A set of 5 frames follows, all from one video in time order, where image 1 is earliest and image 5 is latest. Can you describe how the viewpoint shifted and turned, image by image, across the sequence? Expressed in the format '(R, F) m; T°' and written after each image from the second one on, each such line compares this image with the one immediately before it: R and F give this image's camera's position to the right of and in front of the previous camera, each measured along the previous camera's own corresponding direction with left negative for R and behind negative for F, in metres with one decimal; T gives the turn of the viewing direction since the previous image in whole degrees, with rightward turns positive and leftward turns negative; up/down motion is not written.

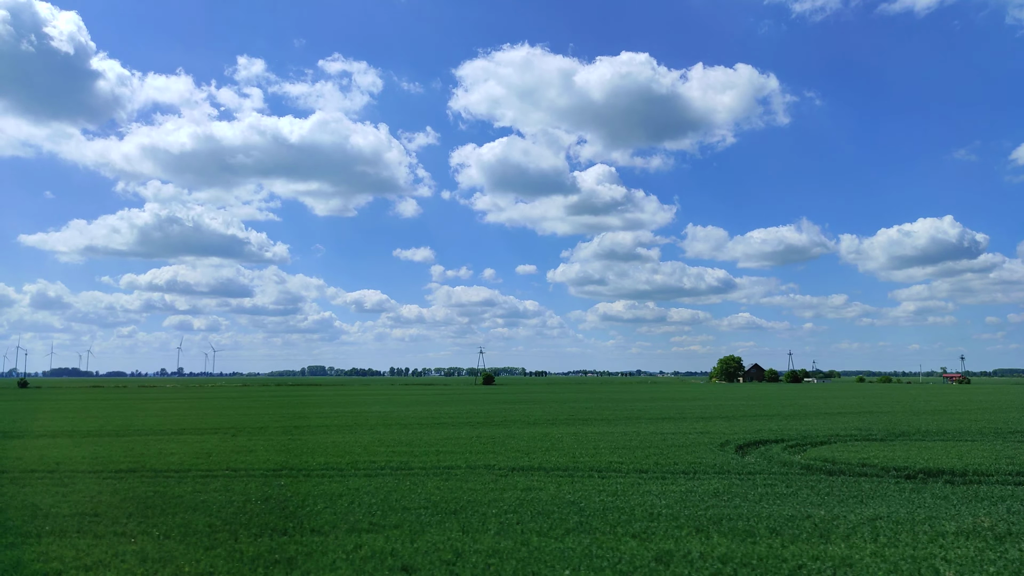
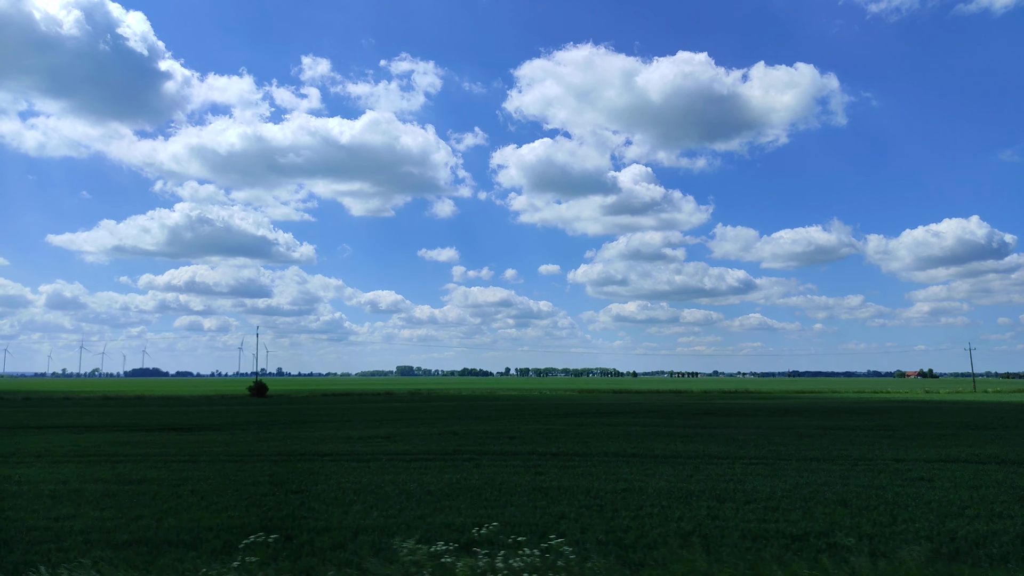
(-34.4, +0.4) m; 0°
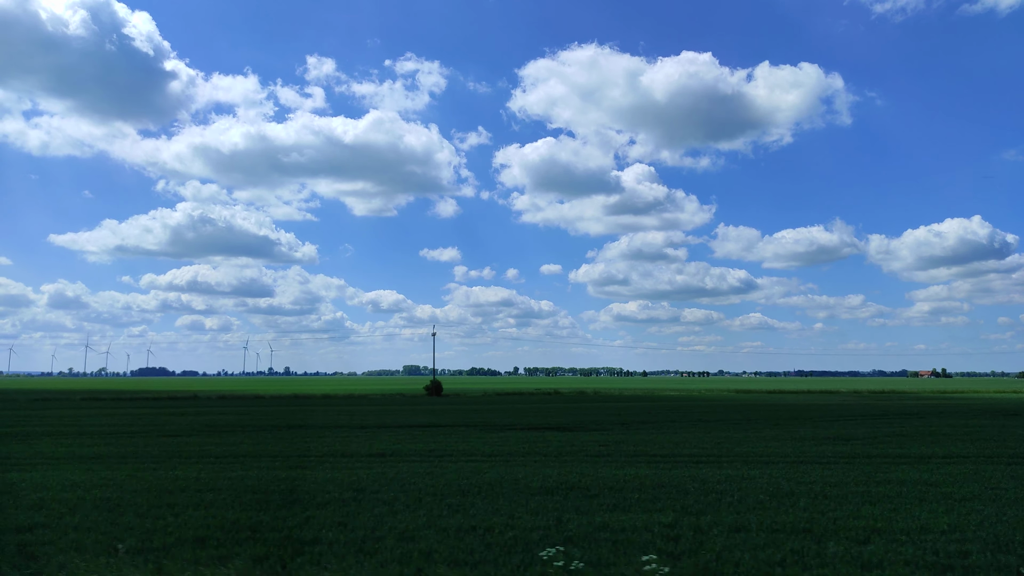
(-2.6, 0.0) m; 0°
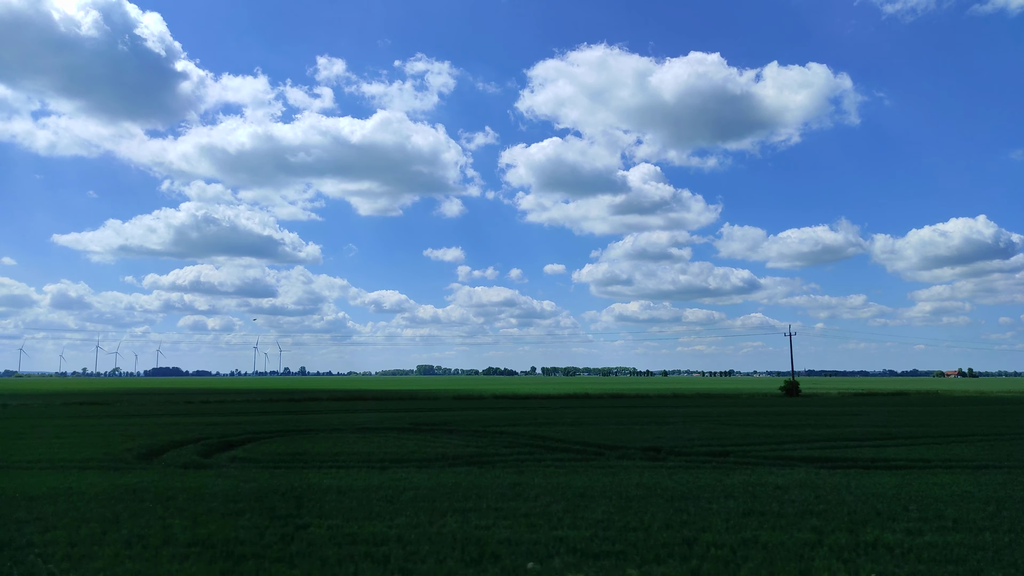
(-5.1, -0.3) m; 0°
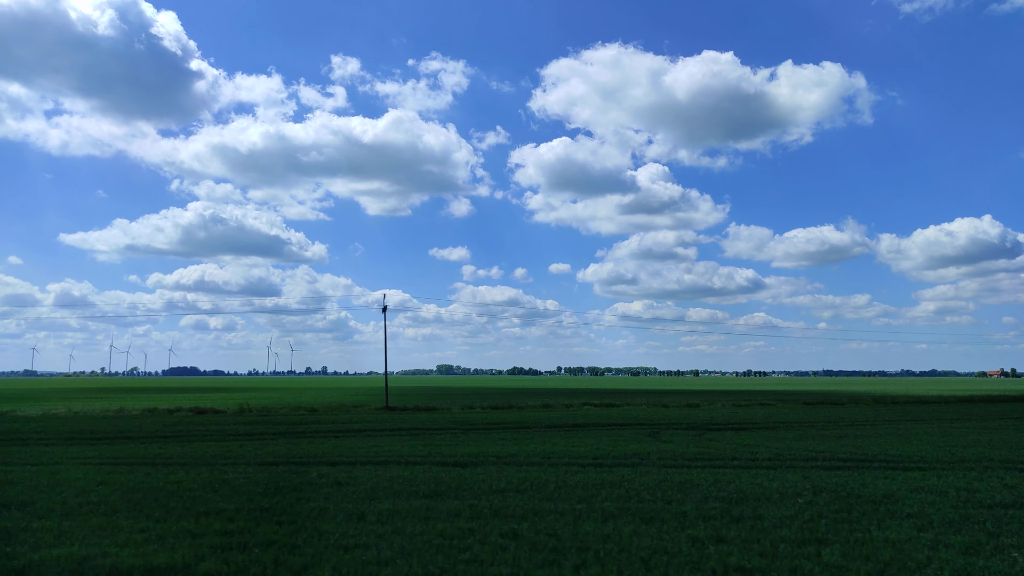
(-7.5, +0.3) m; 0°
